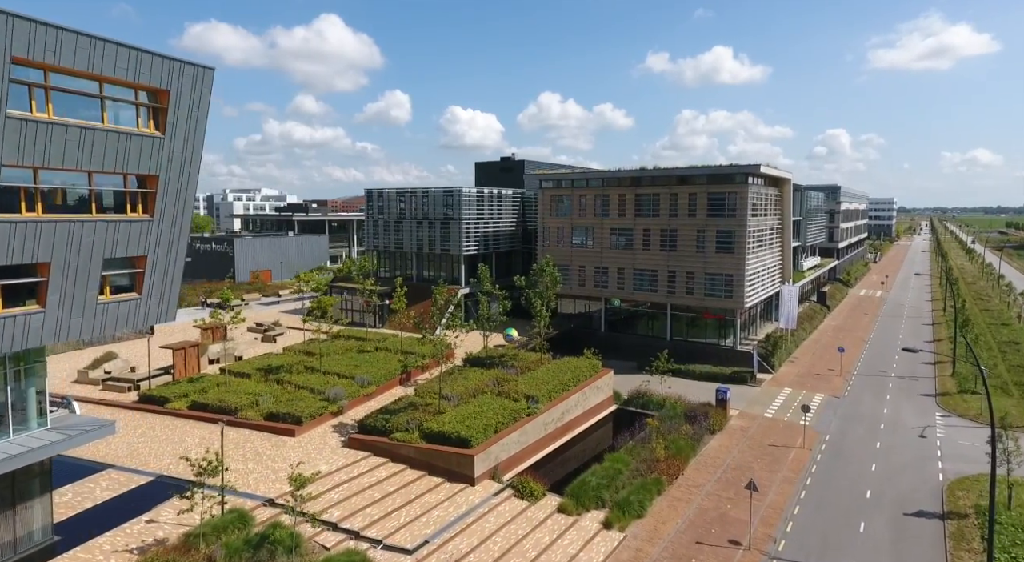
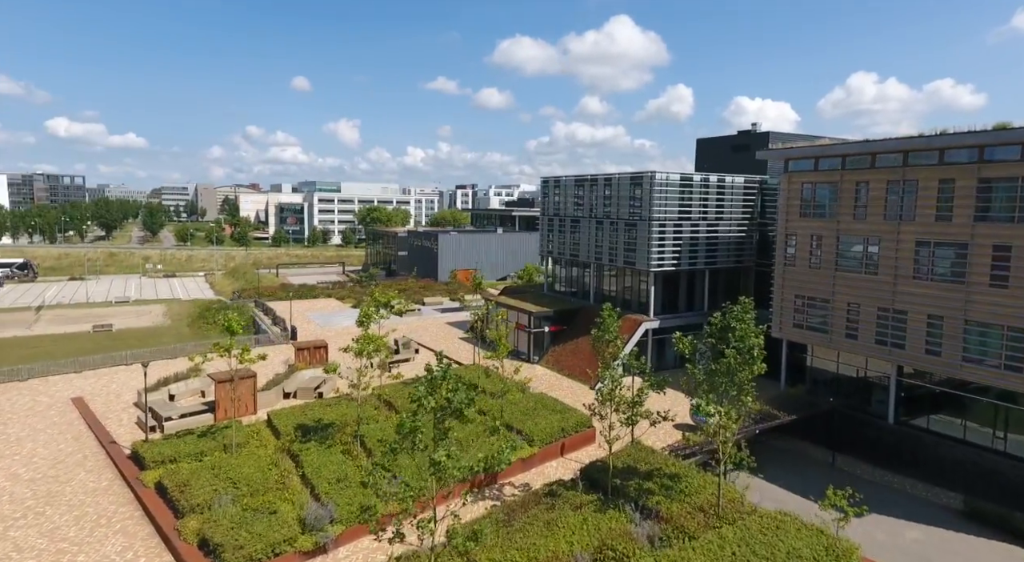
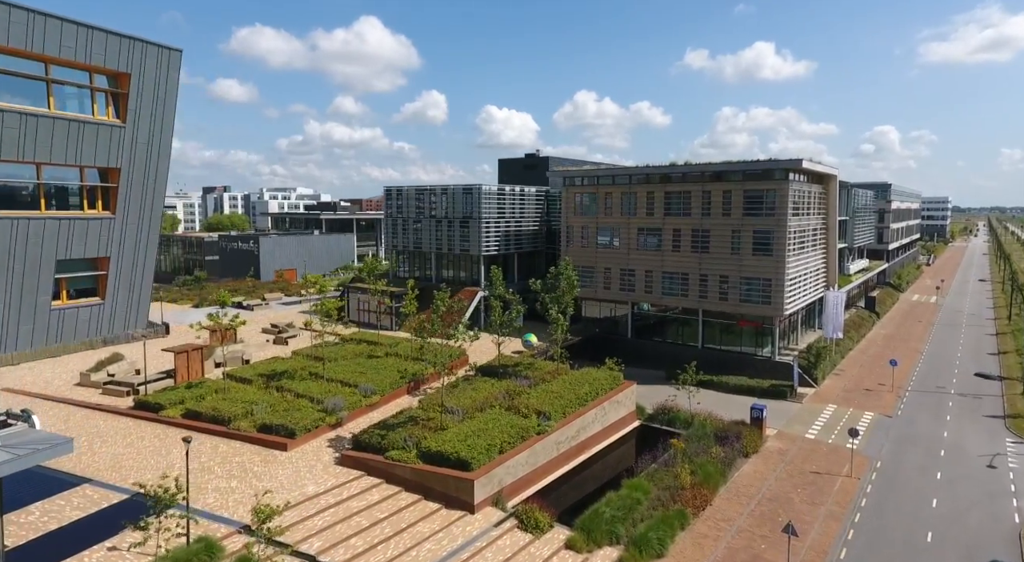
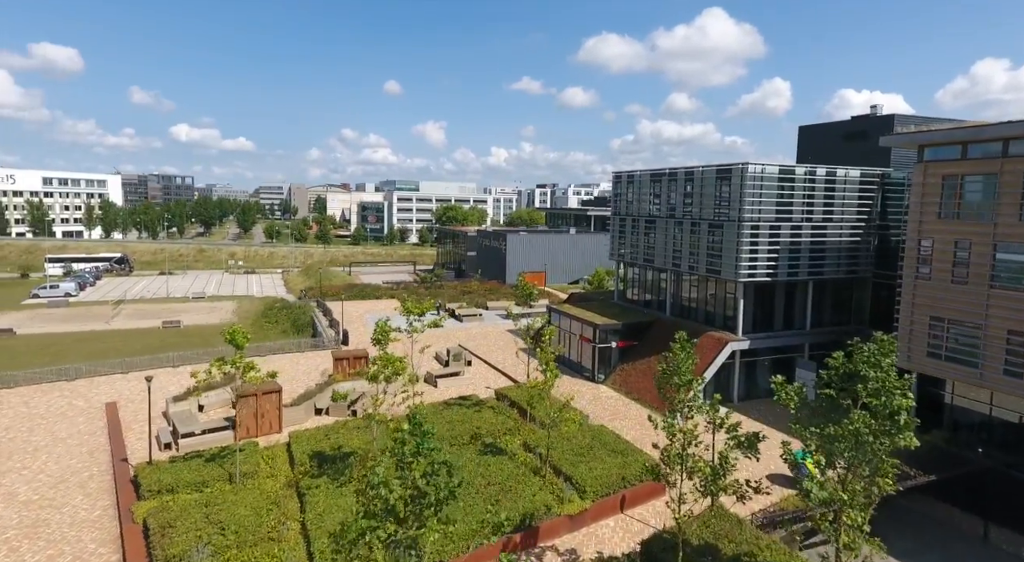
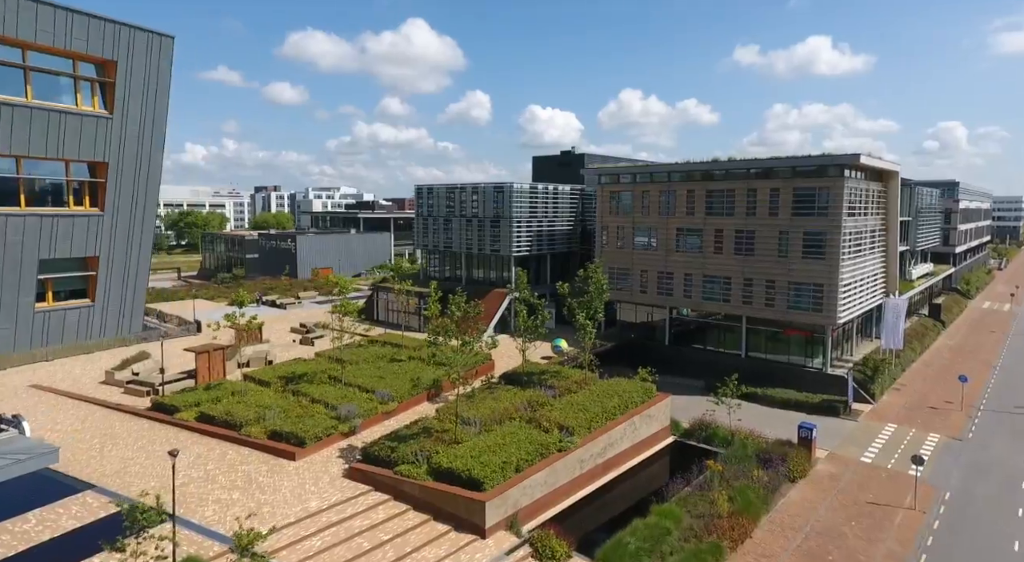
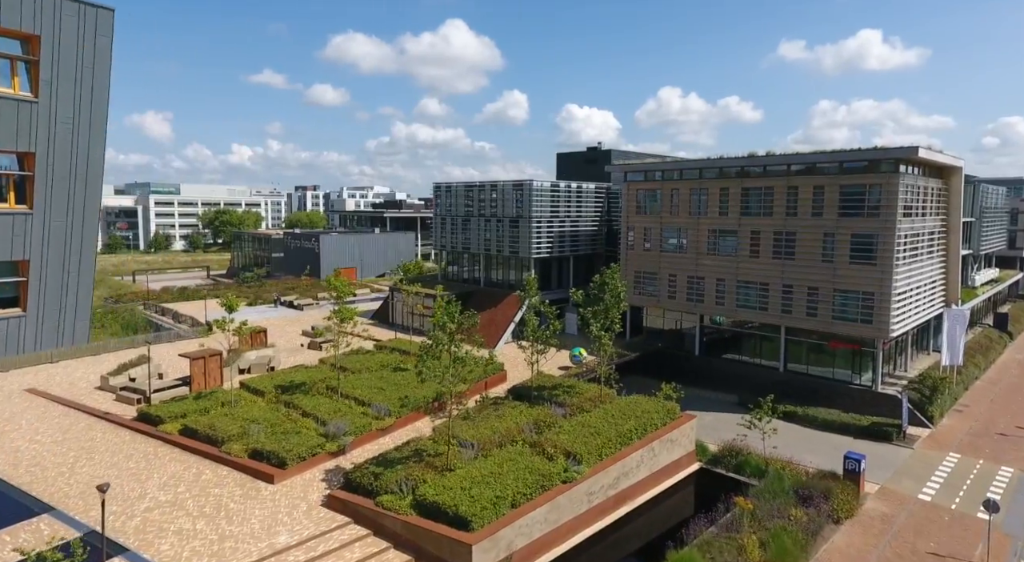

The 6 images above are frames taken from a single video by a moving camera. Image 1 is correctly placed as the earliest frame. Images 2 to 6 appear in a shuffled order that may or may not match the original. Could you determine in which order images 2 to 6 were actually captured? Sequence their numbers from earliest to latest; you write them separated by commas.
3, 5, 6, 2, 4
